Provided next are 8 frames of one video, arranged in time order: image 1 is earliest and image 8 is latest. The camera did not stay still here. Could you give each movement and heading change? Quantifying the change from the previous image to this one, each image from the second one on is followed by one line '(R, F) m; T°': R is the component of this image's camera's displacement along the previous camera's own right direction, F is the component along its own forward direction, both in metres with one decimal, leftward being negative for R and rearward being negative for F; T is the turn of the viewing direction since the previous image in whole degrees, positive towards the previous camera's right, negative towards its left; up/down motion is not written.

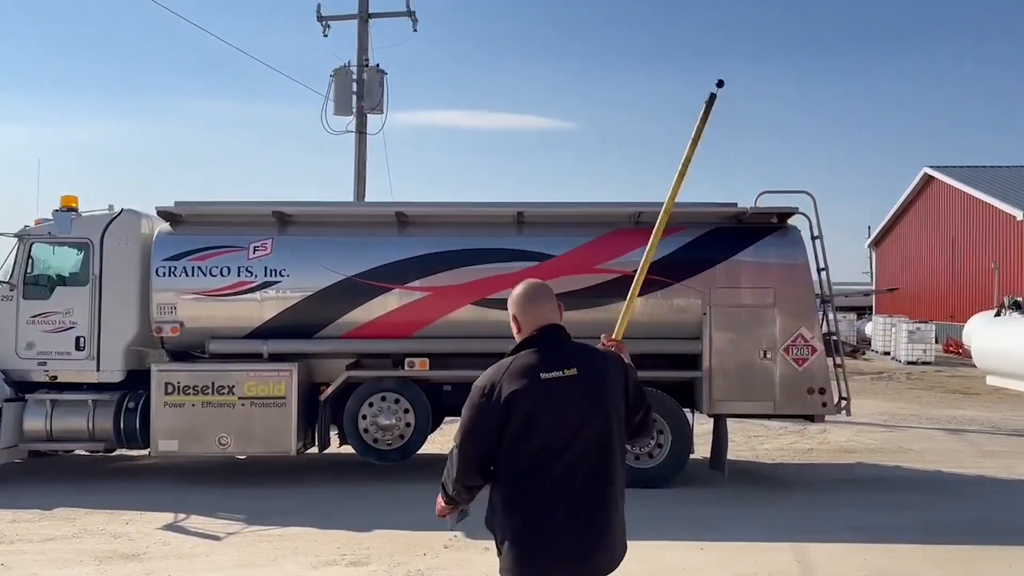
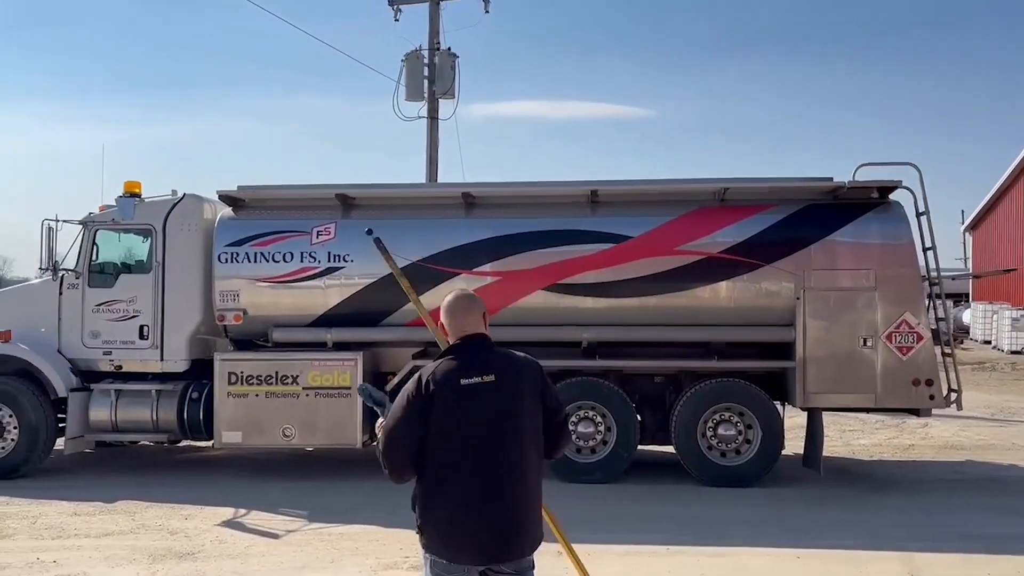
(0.0, +0.6) m; -5°
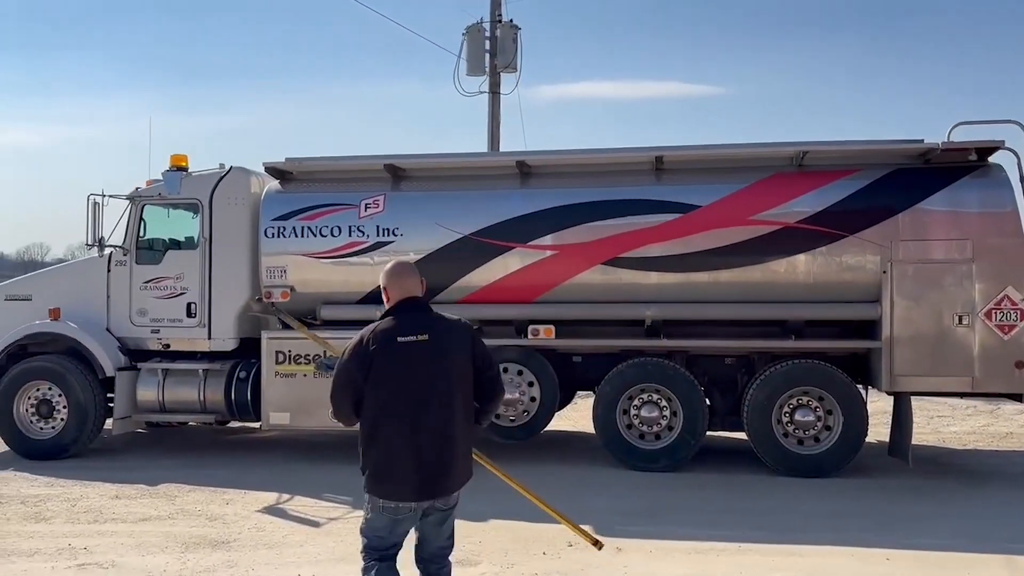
(+0.1, +0.6) m; -4°
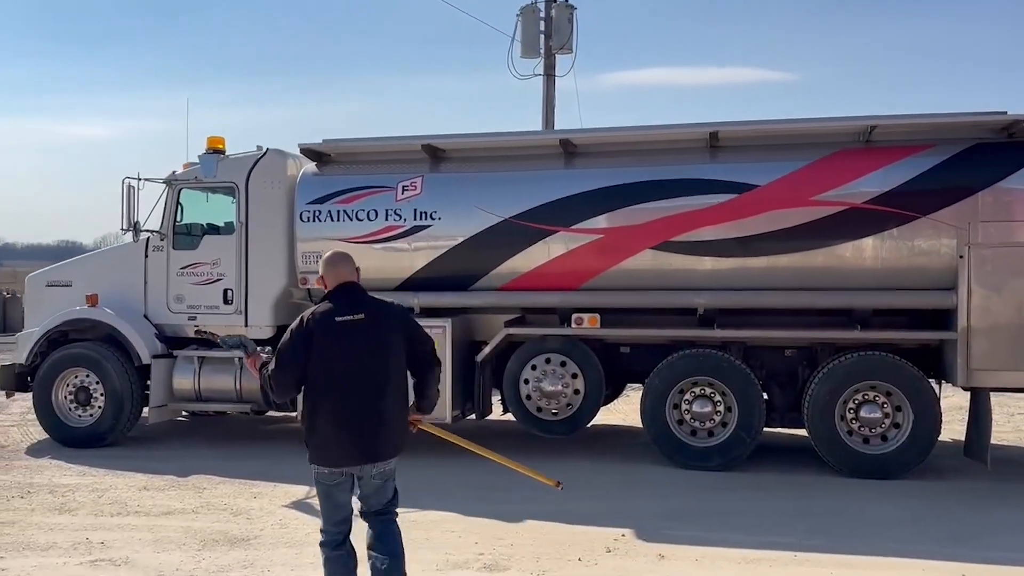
(+0.2, +0.5) m; -4°
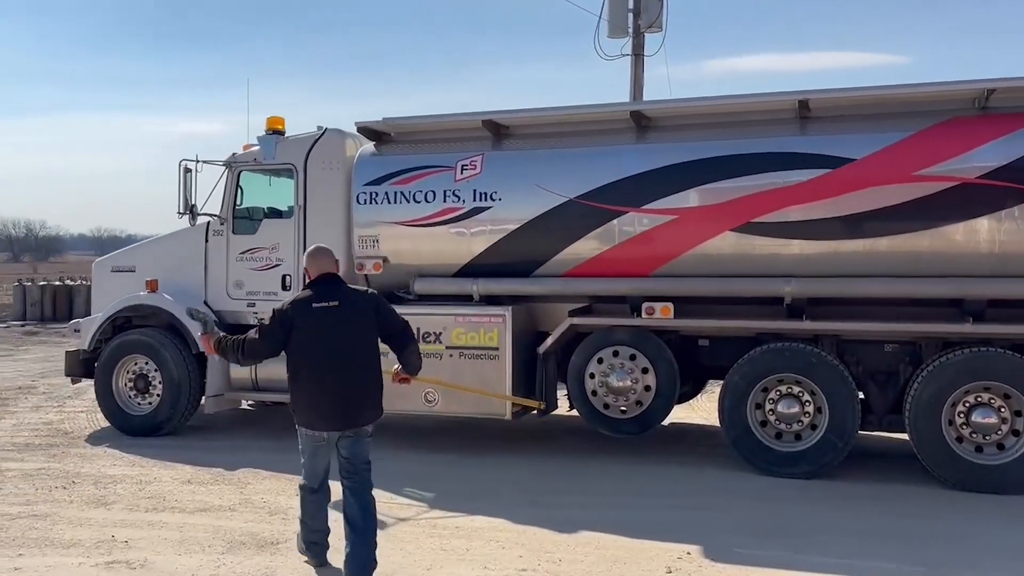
(+0.3, +0.6) m; -6°
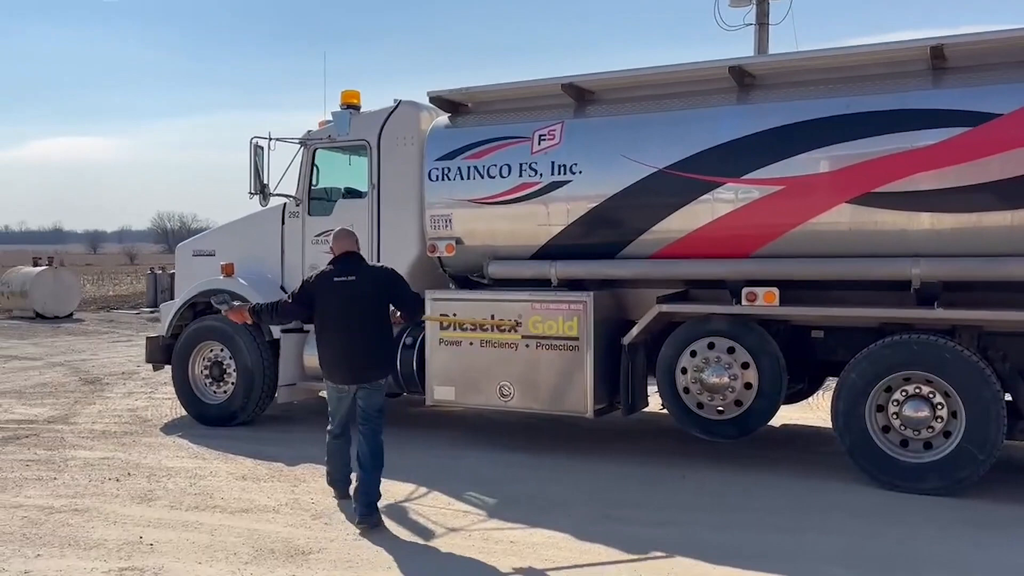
(+0.4, +0.8) m; -8°
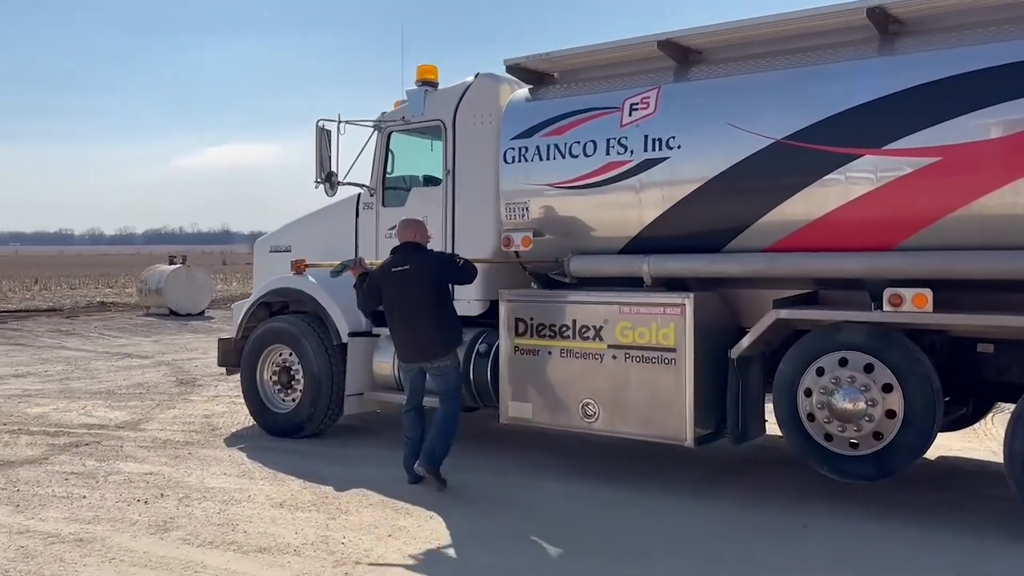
(+0.4, +1.2) m; -9°
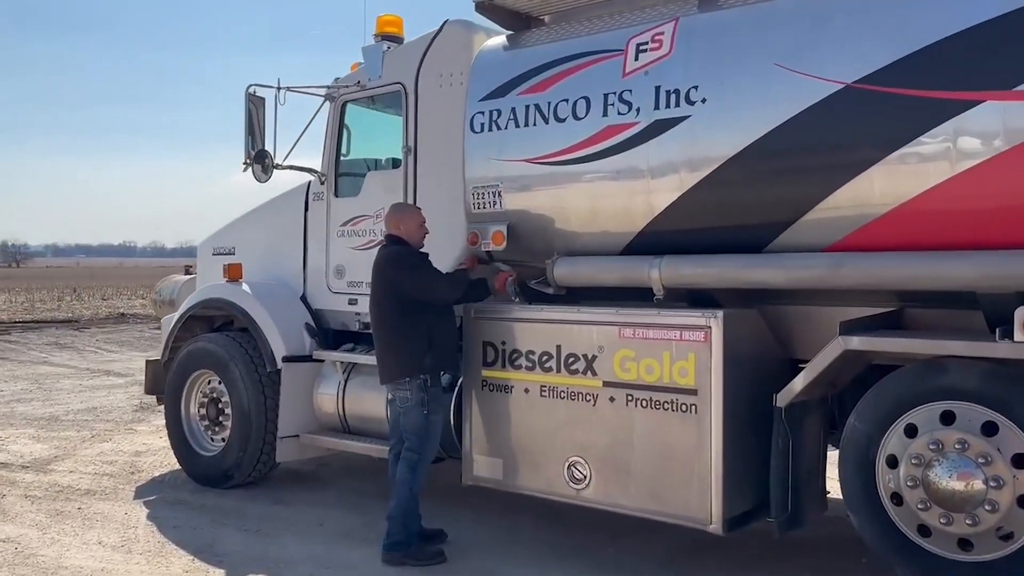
(+0.4, +1.7) m; -3°
